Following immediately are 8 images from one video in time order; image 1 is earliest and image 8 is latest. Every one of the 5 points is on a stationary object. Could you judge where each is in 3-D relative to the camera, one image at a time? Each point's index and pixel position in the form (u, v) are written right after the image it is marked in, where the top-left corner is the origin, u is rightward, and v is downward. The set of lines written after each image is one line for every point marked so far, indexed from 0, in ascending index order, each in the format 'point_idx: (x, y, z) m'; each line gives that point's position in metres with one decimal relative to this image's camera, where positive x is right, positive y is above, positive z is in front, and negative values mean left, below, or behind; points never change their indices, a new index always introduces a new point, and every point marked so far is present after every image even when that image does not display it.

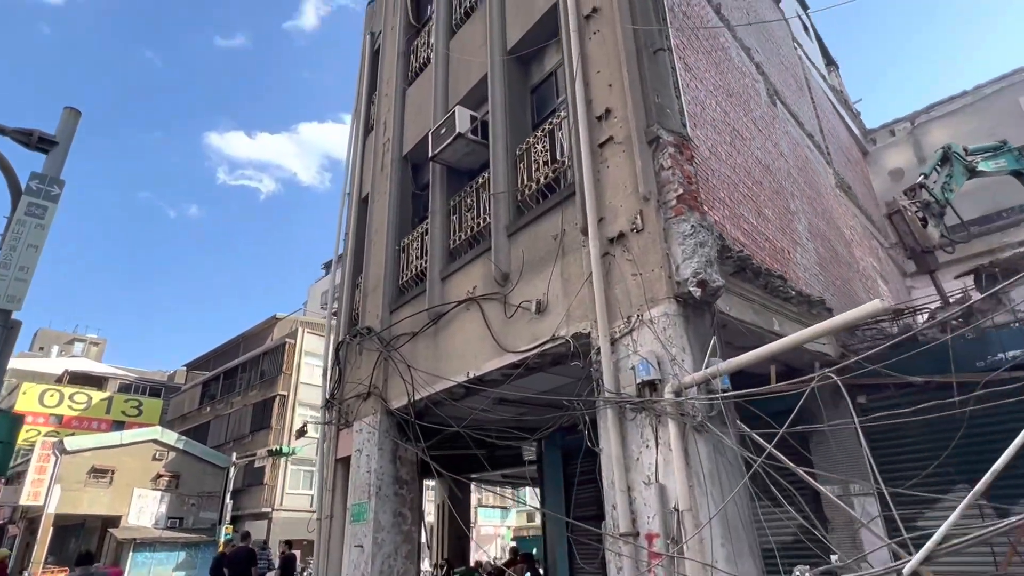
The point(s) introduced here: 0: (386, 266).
0: (-2.0, +0.4, +9.6) m
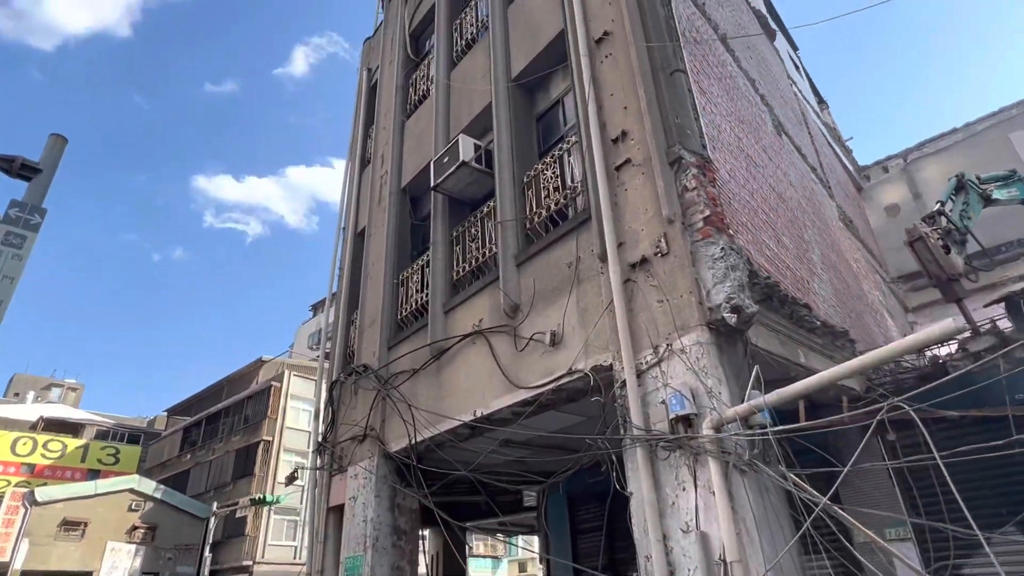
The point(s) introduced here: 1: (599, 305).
0: (-2.0, -0.2, +9.2) m
1: (+0.8, -0.2, +5.6) m
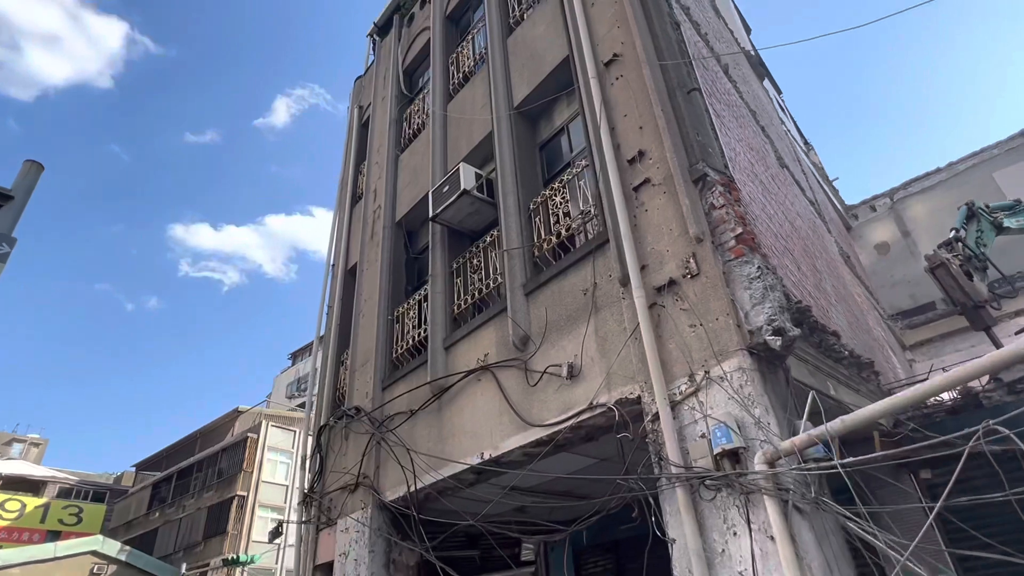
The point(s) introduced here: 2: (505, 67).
0: (-2.0, -0.7, +8.7) m
1: (+0.9, -0.4, +5.2) m
2: (-0.1, +3.1, +8.4) m
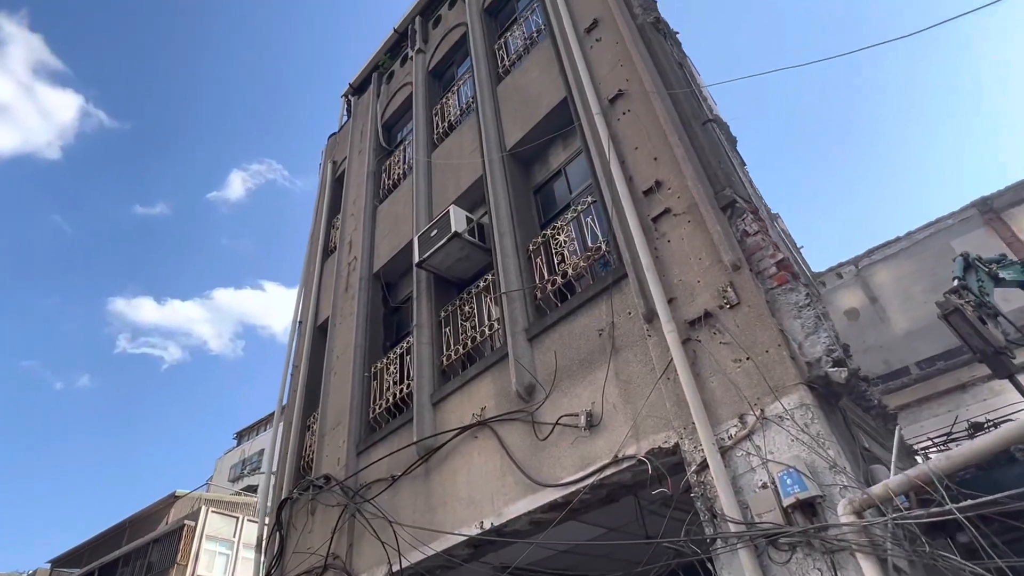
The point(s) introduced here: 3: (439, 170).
0: (-2.1, -1.4, +7.9) m
1: (+1.1, -0.7, +4.6) m
2: (-0.2, +2.4, +8.2) m
3: (-1.1, +1.7, +8.9) m
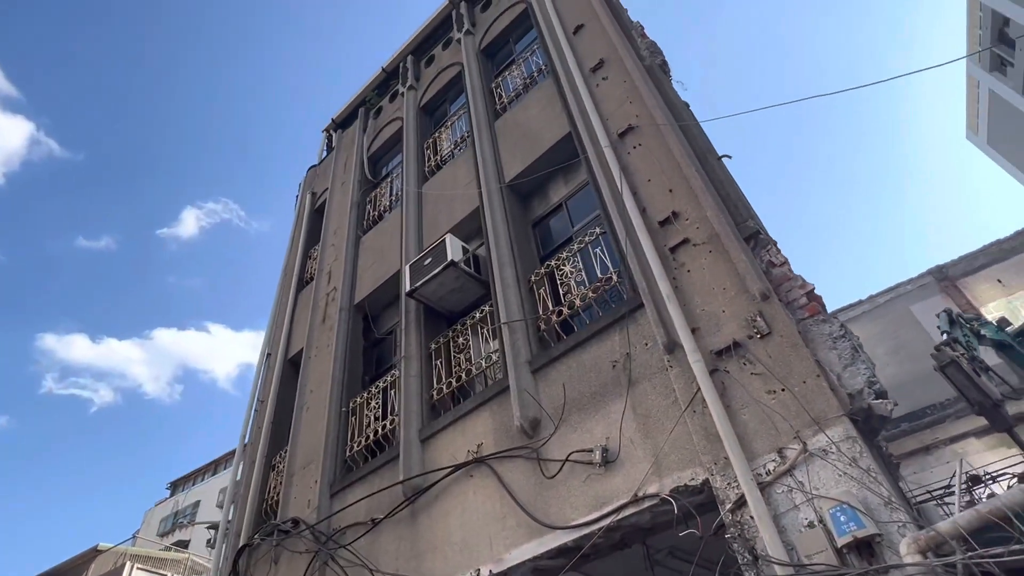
0: (-2.2, -1.8, +7.3) m
1: (+1.2, -0.9, +4.4) m
2: (-0.2, +1.9, +8.1) m
3: (-1.2, +1.2, +8.7) m
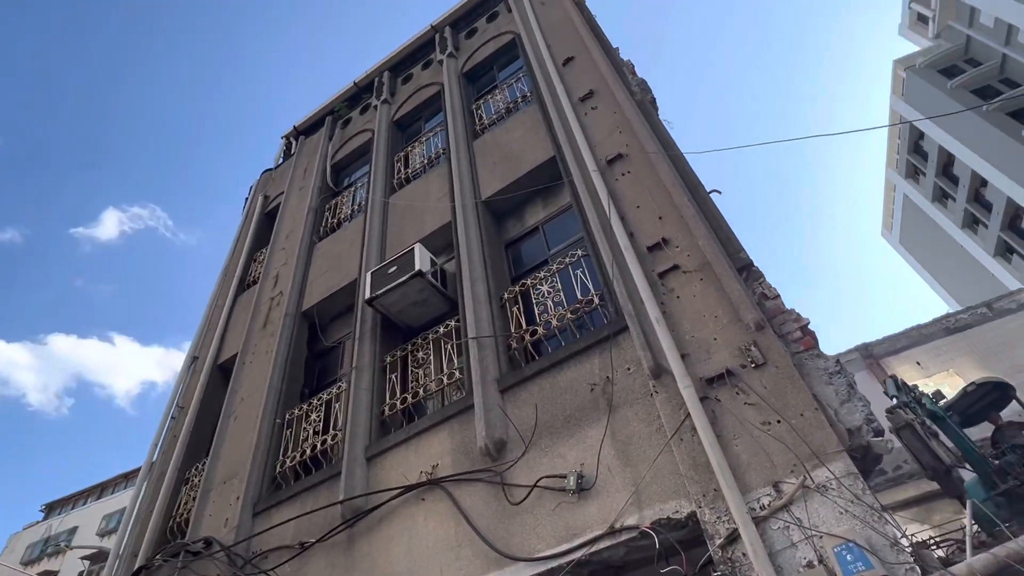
0: (-2.8, -1.7, +6.6) m
1: (+1.0, -1.0, +4.2) m
2: (-0.5, +1.6, +7.9) m
3: (-1.6, +1.0, +8.4) m
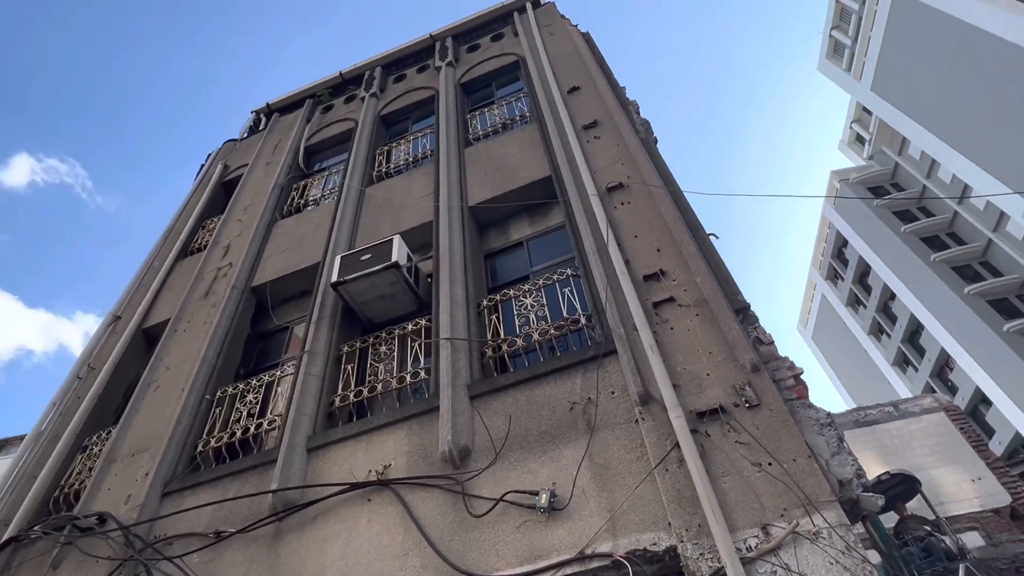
0: (-3.3, -1.3, +5.9) m
1: (+0.8, -1.2, +4.0) m
2: (-0.7, +1.5, +7.8) m
3: (-1.9, +1.1, +8.0) m
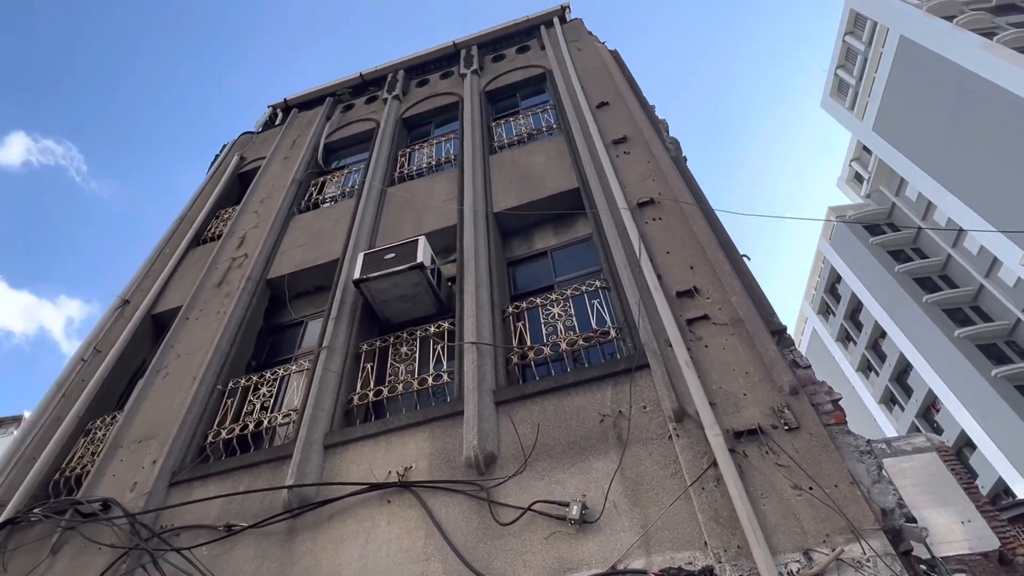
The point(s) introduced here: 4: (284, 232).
0: (-3.1, -1.1, +5.8) m
1: (+1.0, -1.2, +3.9) m
2: (-0.3, +1.4, +7.7) m
3: (-1.6, +1.1, +8.0) m
4: (-3.2, +0.7, +8.3) m
